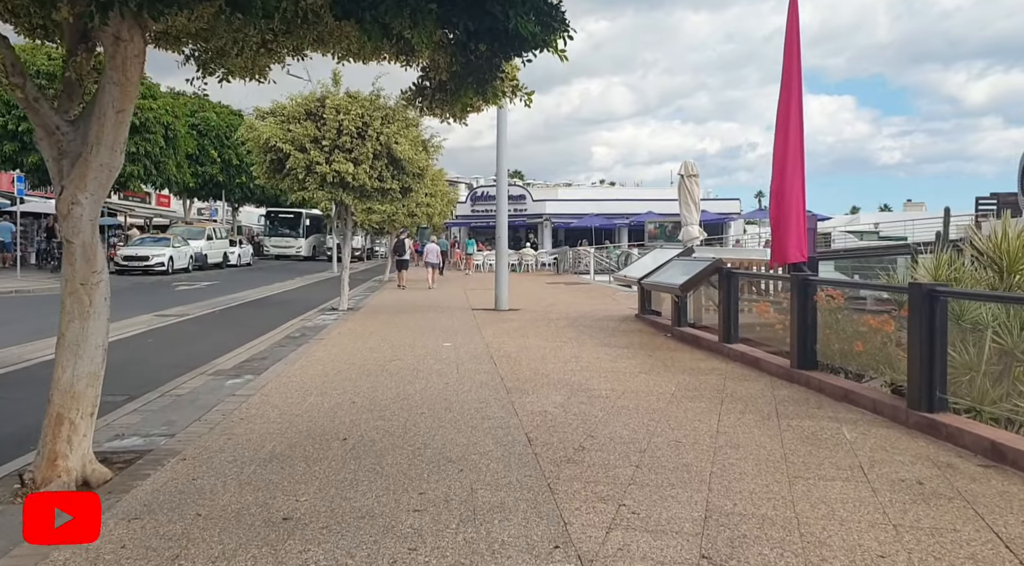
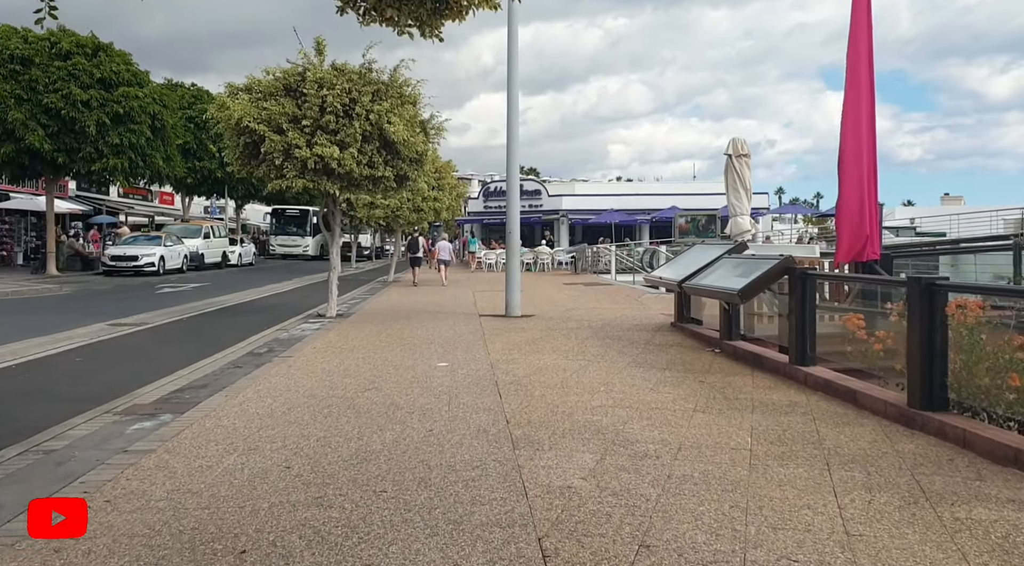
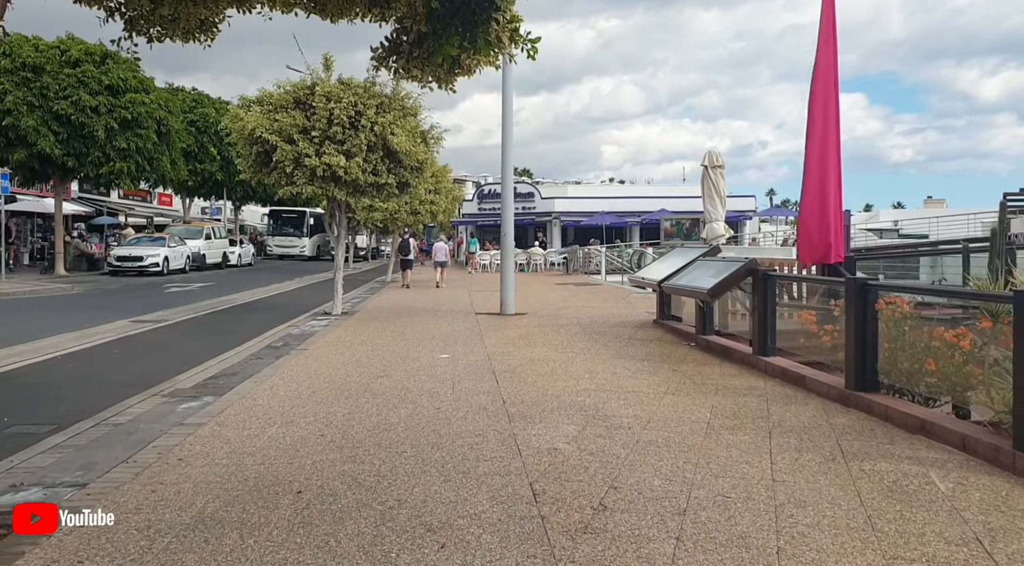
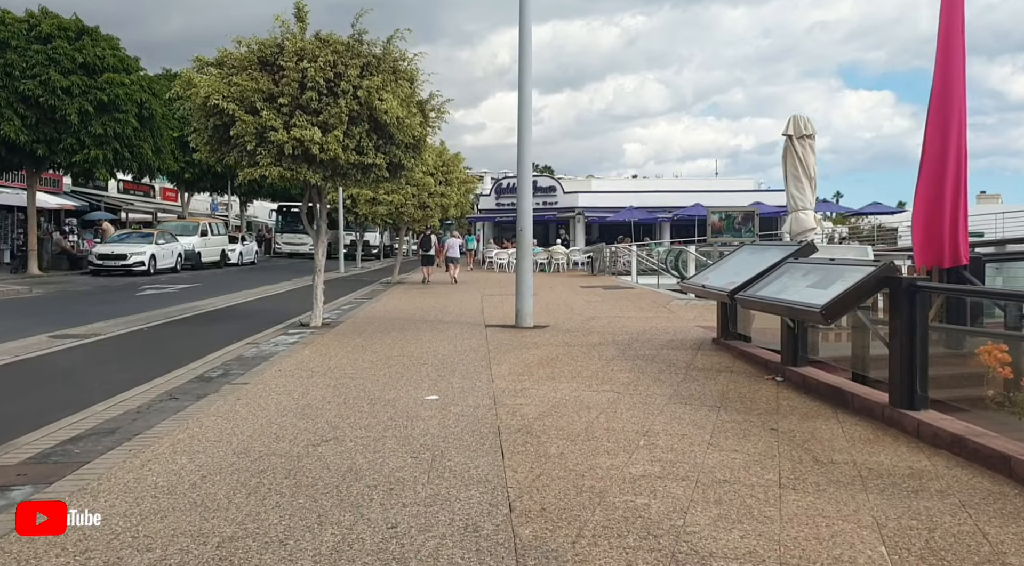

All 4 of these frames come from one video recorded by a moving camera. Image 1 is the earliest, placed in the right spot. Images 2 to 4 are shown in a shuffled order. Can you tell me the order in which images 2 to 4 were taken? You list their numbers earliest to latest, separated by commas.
3, 2, 4
